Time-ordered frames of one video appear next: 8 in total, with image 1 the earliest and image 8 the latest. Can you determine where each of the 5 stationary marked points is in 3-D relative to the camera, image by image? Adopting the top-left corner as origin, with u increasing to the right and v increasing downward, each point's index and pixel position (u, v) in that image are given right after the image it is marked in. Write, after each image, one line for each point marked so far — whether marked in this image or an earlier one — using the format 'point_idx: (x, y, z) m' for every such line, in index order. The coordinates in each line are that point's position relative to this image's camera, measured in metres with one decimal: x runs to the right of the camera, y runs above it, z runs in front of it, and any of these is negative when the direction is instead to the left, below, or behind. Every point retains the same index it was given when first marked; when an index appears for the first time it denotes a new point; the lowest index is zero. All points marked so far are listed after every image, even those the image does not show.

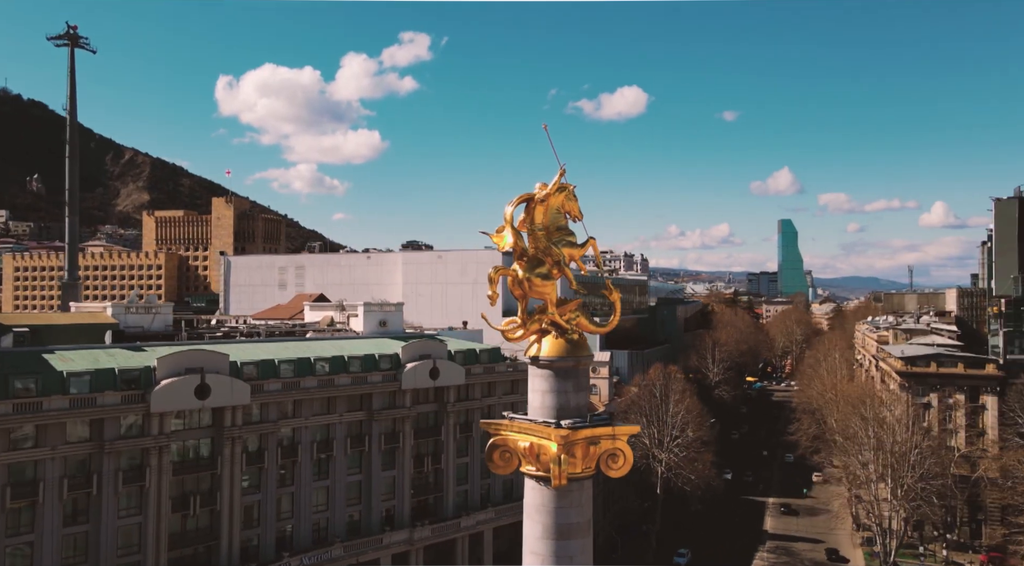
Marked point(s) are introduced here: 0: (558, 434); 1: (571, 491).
0: (+0.8, -2.4, +12.8) m
1: (+1.0, -3.4, +13.1) m
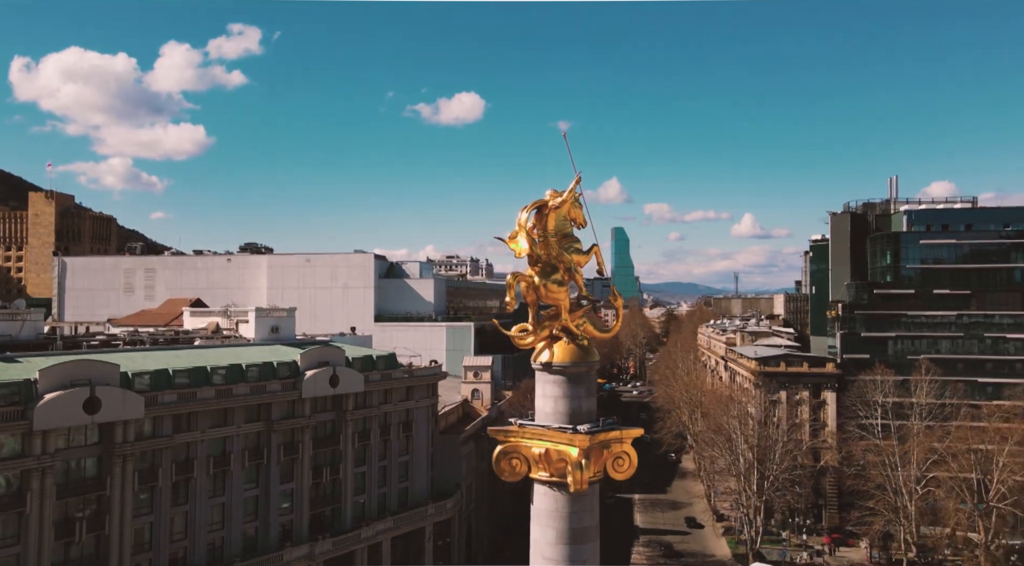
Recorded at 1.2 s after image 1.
0: (+1.1, -2.5, +13.1) m
1: (+1.2, -3.5, +13.3) m
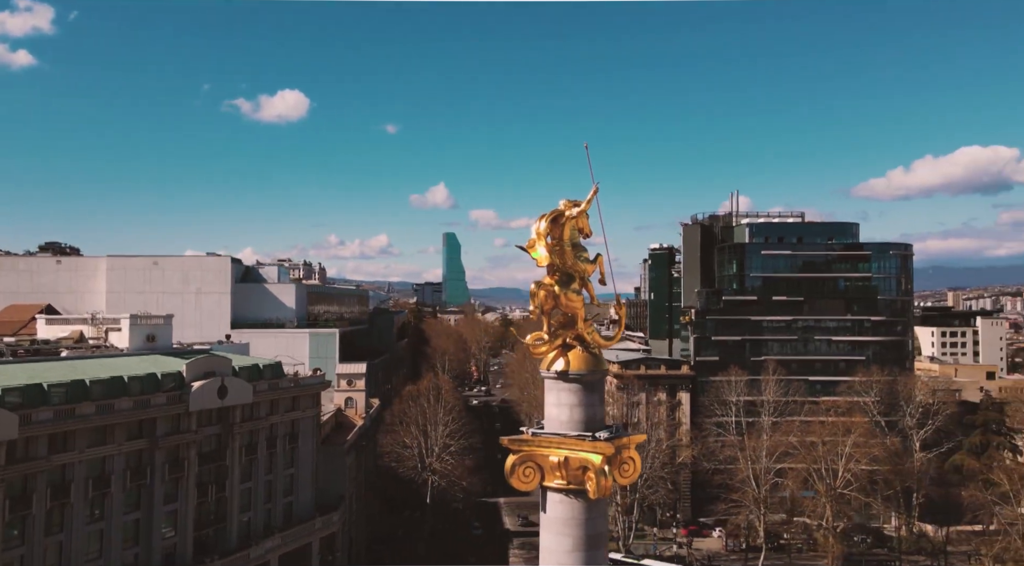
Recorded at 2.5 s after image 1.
0: (+1.5, -2.7, +13.3) m
1: (+1.5, -3.7, +13.6) m
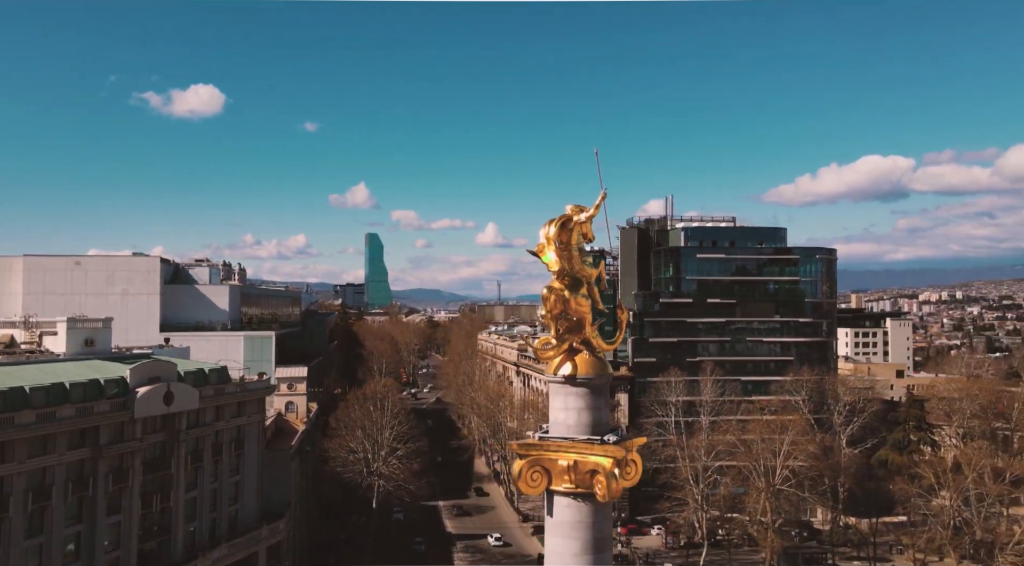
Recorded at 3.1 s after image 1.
0: (+1.6, -2.8, +13.4) m
1: (+1.7, -3.8, +13.7) m
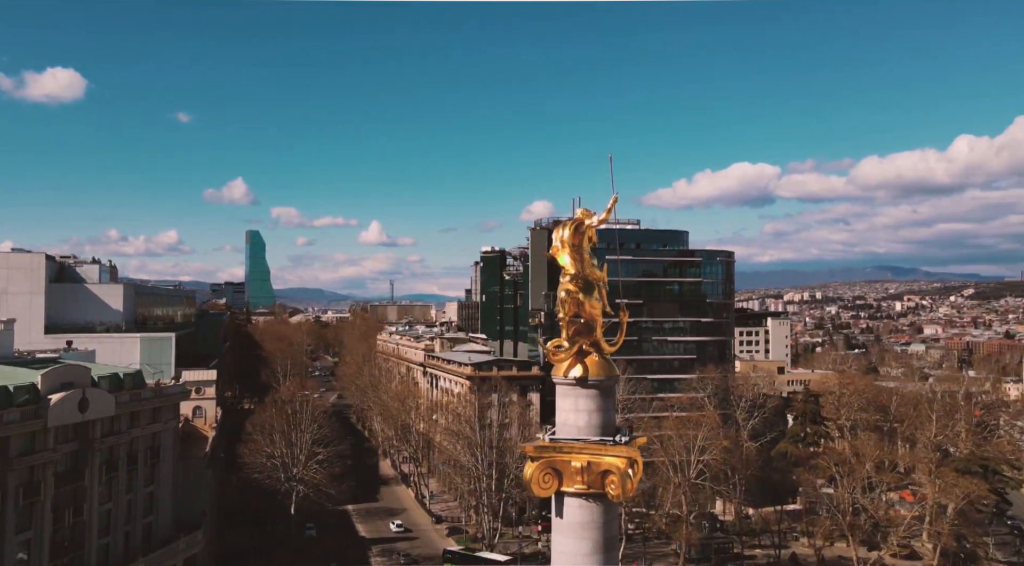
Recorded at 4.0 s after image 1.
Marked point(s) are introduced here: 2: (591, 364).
0: (+1.9, -2.8, +13.6) m
1: (+1.9, -3.8, +13.9) m
2: (+1.4, -1.4, +13.9) m
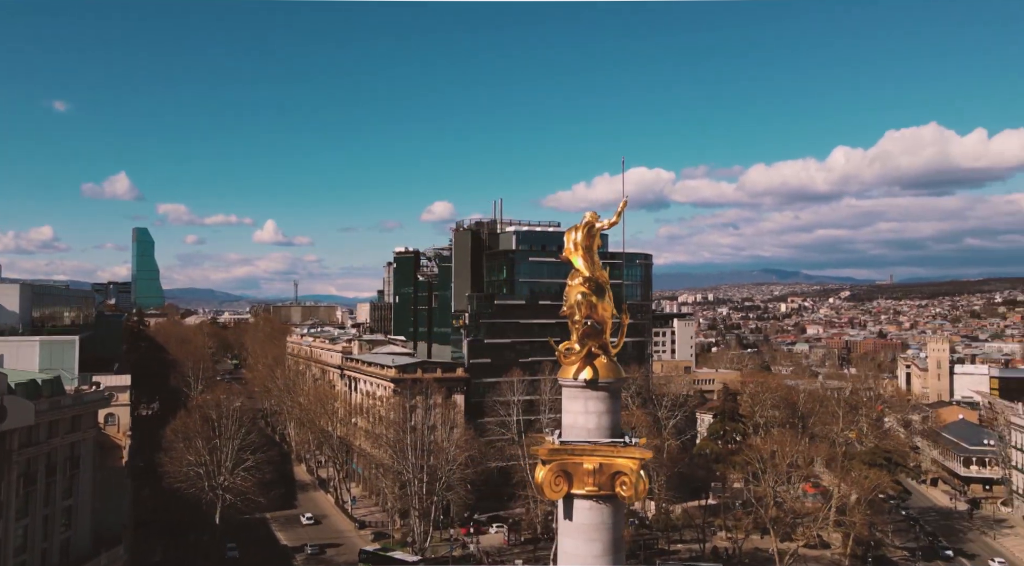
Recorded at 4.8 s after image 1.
0: (+2.1, -2.9, +13.7) m
1: (+2.0, -3.9, +14.0) m
2: (+1.5, -1.4, +14.0) m
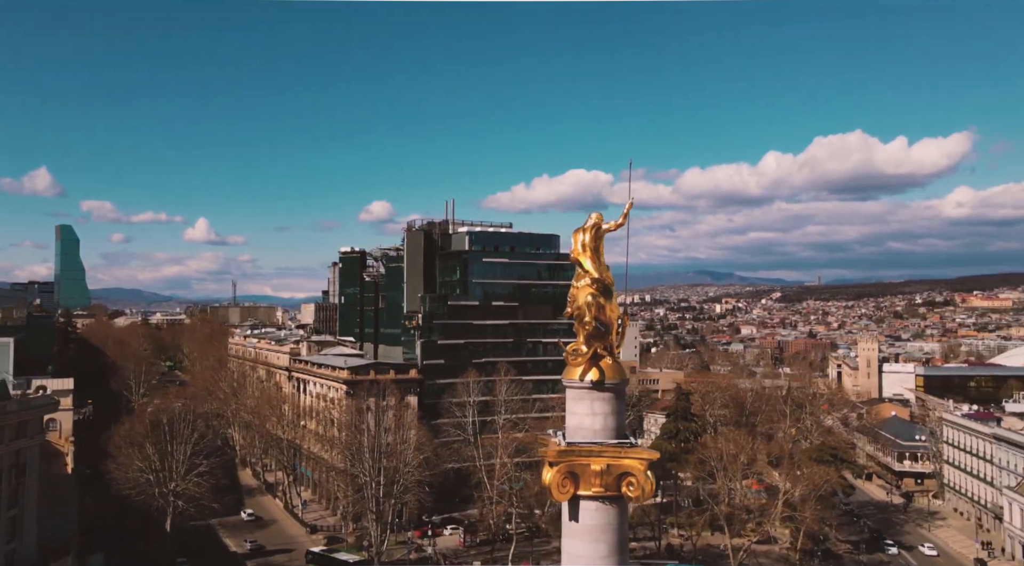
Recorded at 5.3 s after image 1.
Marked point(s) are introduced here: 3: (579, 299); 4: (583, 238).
0: (+2.2, -2.9, +13.8) m
1: (+2.1, -3.9, +14.1) m
2: (+1.6, -1.5, +14.0) m
3: (+1.1, -0.3, +13.9) m
4: (+1.1, +0.8, +13.7) m
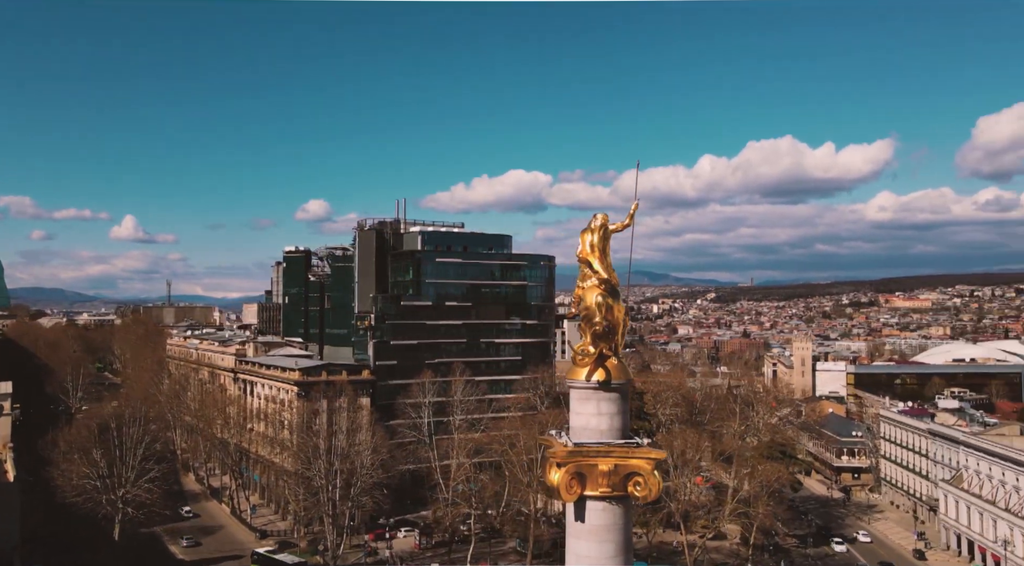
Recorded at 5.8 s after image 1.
0: (+2.3, -2.9, +13.8) m
1: (+2.2, -3.9, +14.1) m
2: (+1.7, -1.5, +14.0) m
3: (+1.2, -0.3, +13.9) m
4: (+1.3, +0.8, +13.7) m
